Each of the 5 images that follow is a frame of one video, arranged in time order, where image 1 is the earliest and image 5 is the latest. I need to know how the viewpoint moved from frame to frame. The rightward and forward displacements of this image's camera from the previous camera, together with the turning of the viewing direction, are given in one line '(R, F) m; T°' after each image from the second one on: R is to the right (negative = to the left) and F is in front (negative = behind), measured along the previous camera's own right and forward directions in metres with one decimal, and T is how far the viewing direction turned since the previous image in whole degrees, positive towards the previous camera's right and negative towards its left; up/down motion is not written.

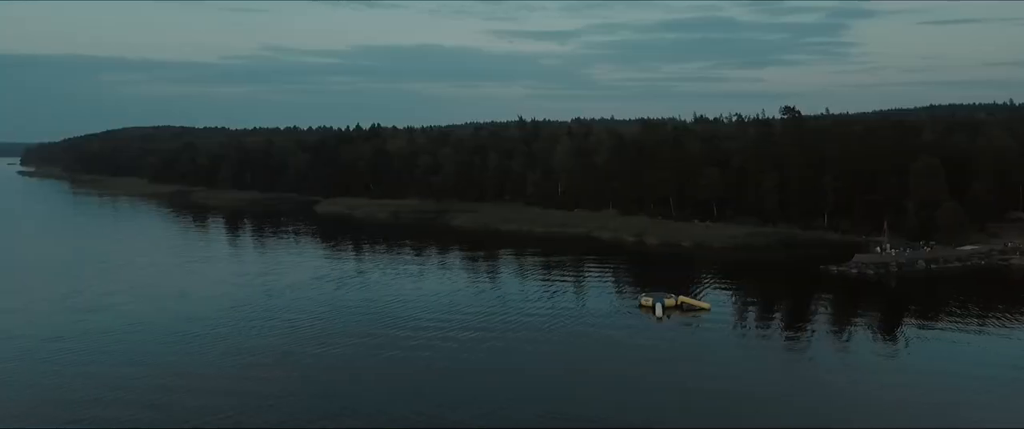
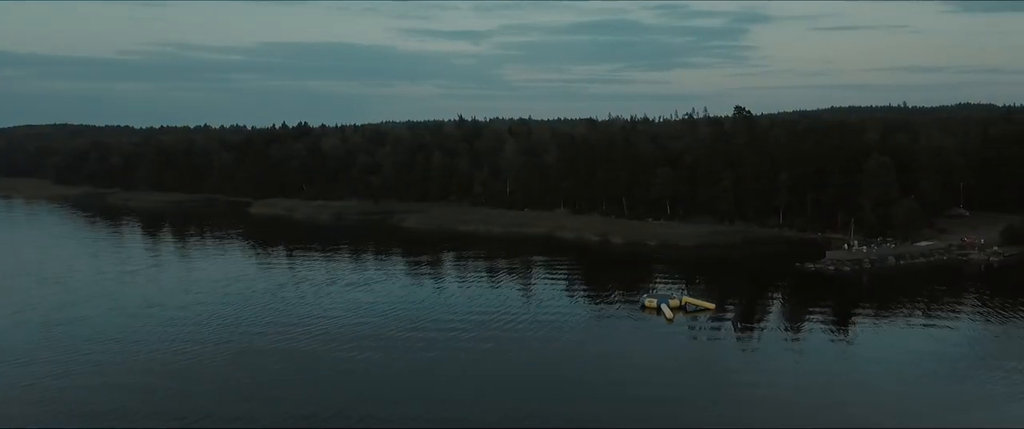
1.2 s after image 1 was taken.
(-3.3, +1.4) m; +6°
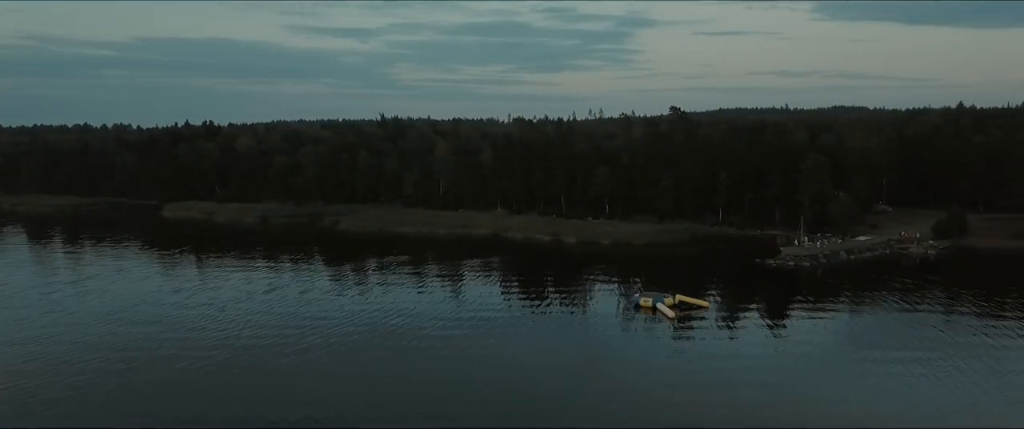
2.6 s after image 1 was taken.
(-3.7, +1.1) m; +8°
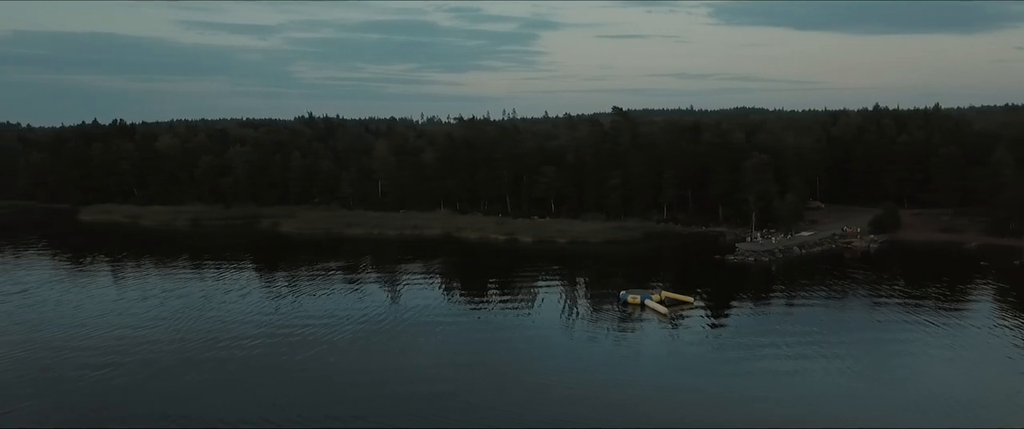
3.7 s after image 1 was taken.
(-3.1, +0.5) m; +7°
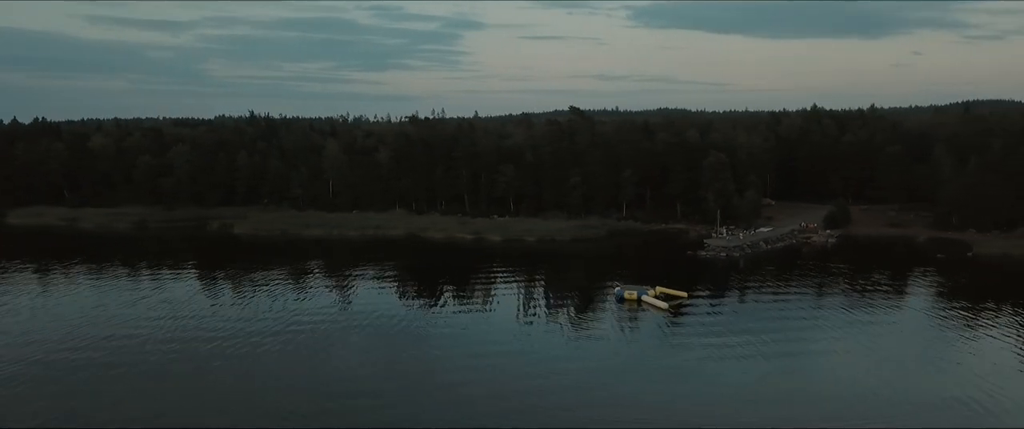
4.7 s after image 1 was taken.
(-2.7, +0.4) m; +6°
